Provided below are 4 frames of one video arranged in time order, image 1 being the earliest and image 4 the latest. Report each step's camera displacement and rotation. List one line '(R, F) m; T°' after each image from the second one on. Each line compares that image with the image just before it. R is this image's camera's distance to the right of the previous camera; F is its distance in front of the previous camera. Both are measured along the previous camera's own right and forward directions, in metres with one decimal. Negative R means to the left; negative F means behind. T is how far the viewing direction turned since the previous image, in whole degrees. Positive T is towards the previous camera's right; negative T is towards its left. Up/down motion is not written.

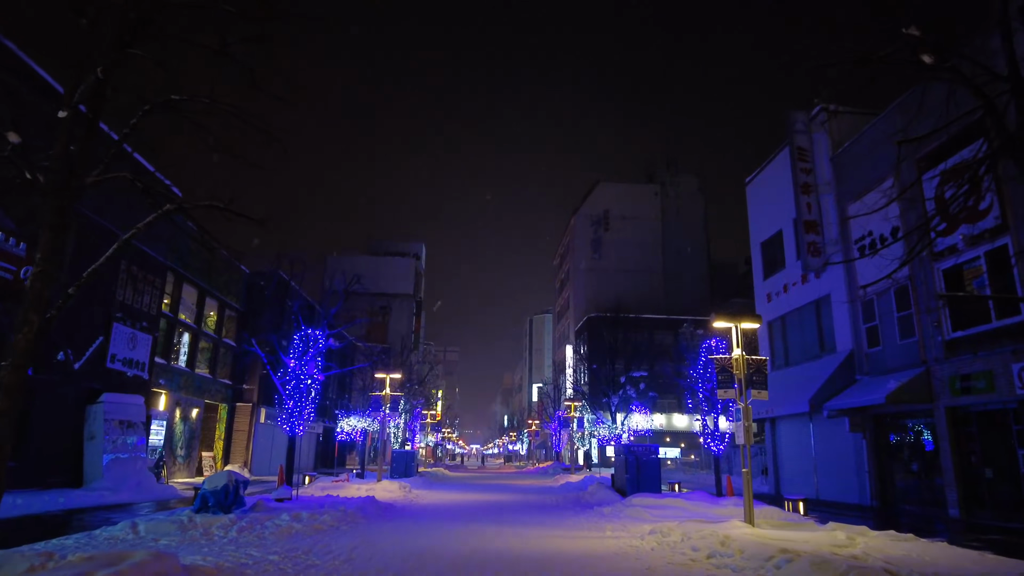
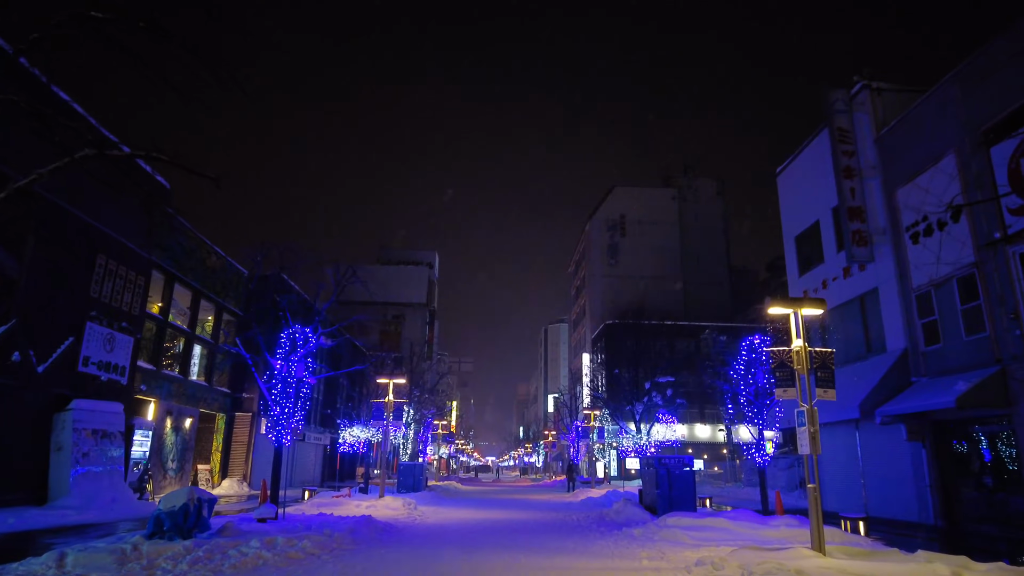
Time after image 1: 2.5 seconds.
(0.0, +2.0) m; -1°
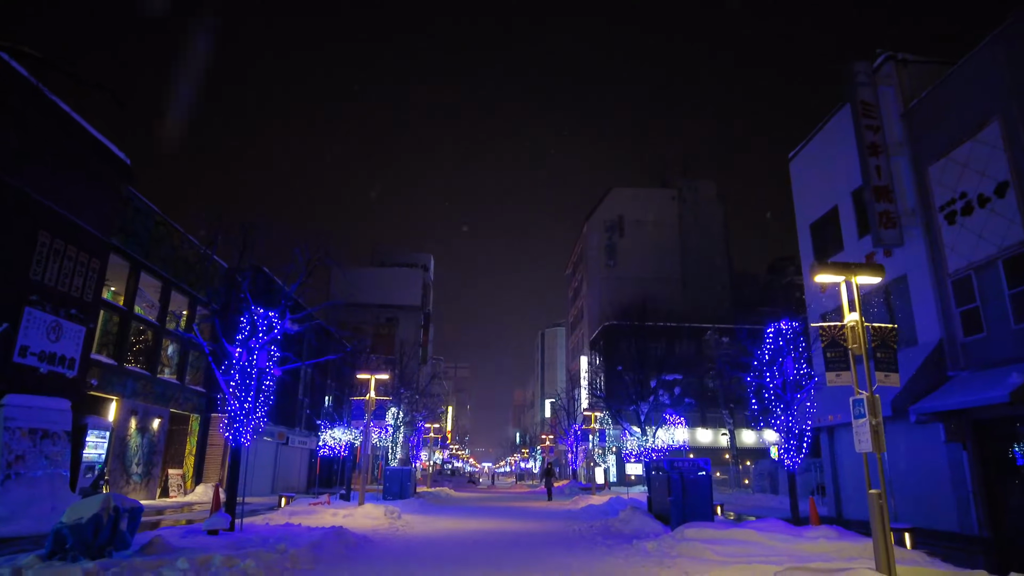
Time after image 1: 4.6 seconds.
(+0.1, +1.9) m; 0°
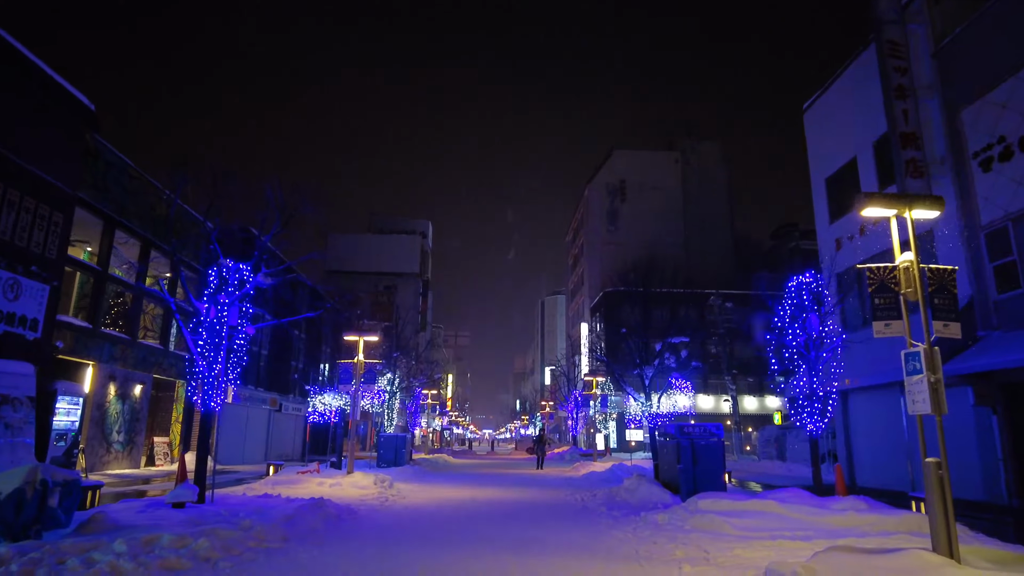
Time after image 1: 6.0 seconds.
(+0.1, +1.3) m; 0°
